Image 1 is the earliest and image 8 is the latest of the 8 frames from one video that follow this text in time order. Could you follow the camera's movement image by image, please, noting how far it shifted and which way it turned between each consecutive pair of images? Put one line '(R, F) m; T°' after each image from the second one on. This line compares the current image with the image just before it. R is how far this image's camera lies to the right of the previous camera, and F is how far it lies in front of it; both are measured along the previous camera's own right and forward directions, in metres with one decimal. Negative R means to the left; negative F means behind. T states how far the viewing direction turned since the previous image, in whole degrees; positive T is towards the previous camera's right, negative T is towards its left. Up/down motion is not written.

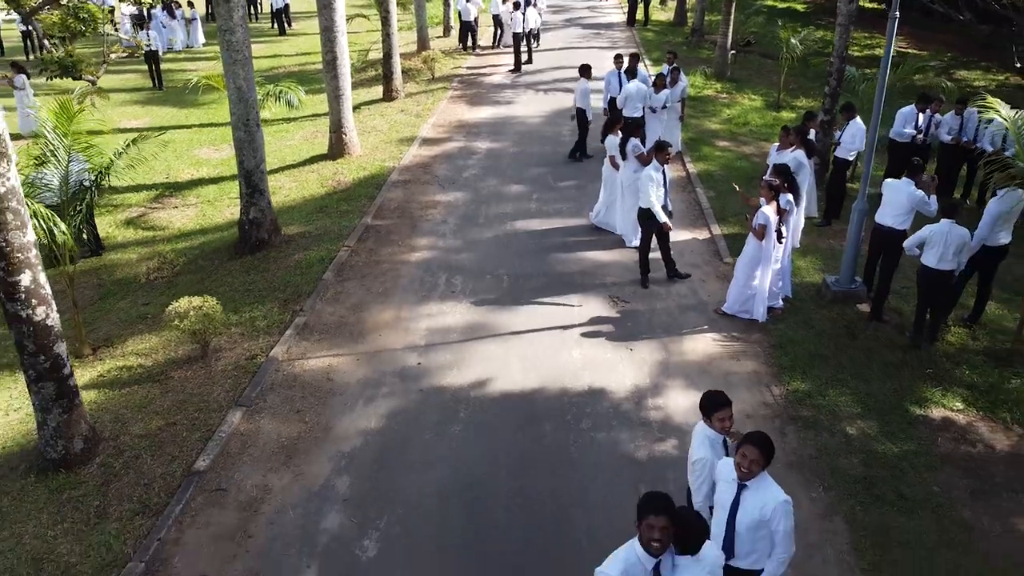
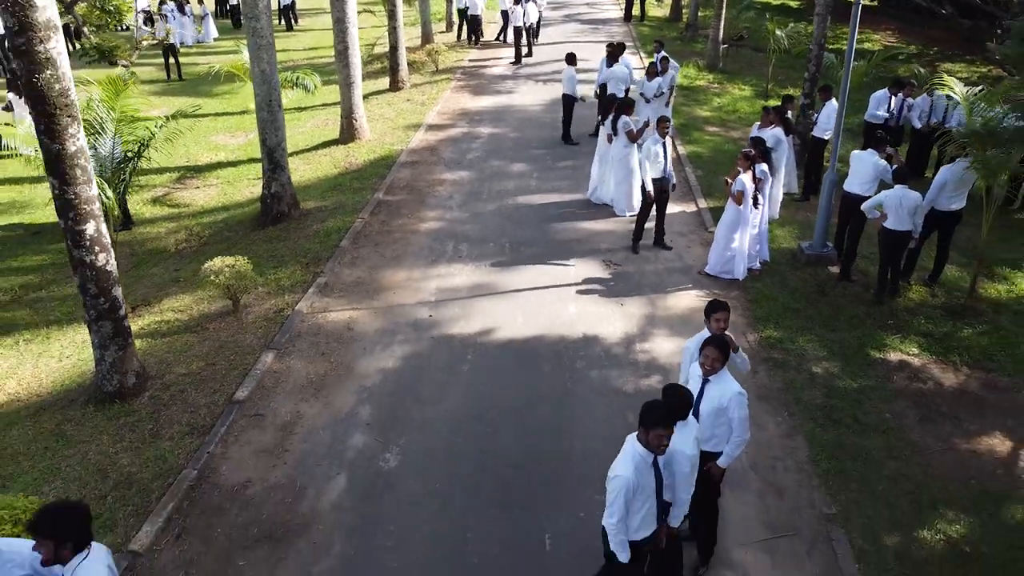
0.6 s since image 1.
(0.0, -0.9) m; 0°
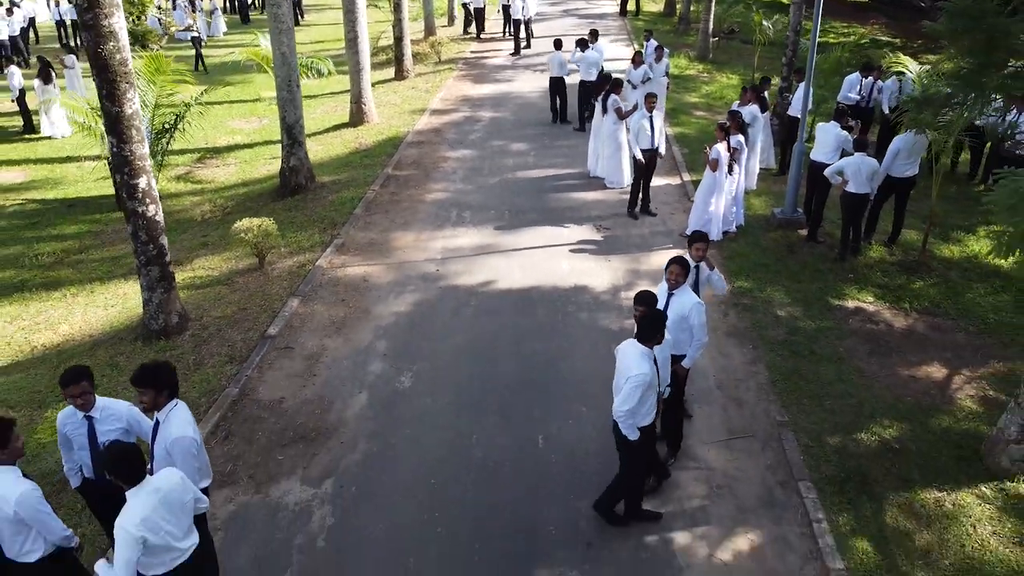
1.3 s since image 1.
(0.0, -1.0) m; 0°
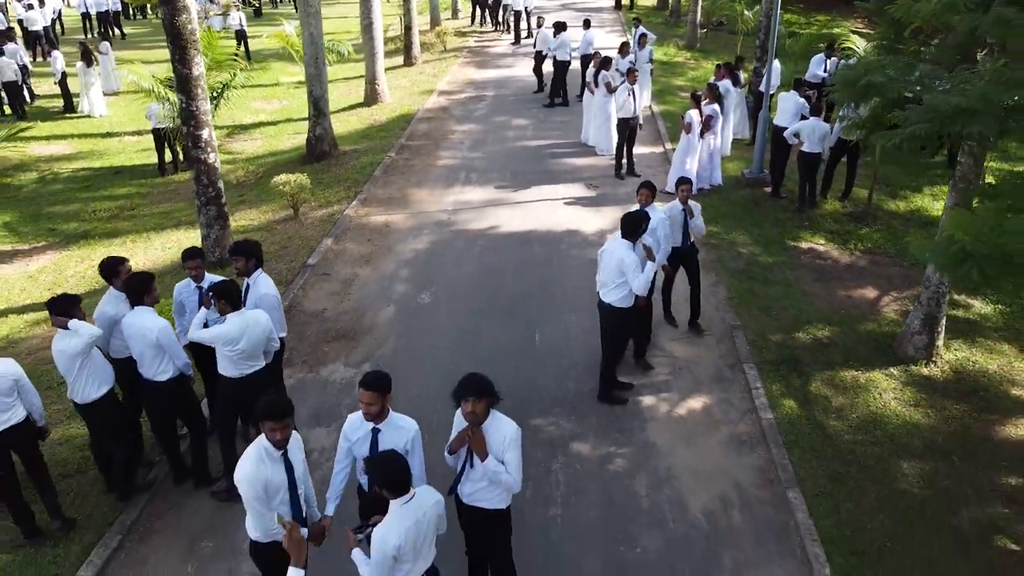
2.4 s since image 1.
(0.0, -1.6) m; 0°
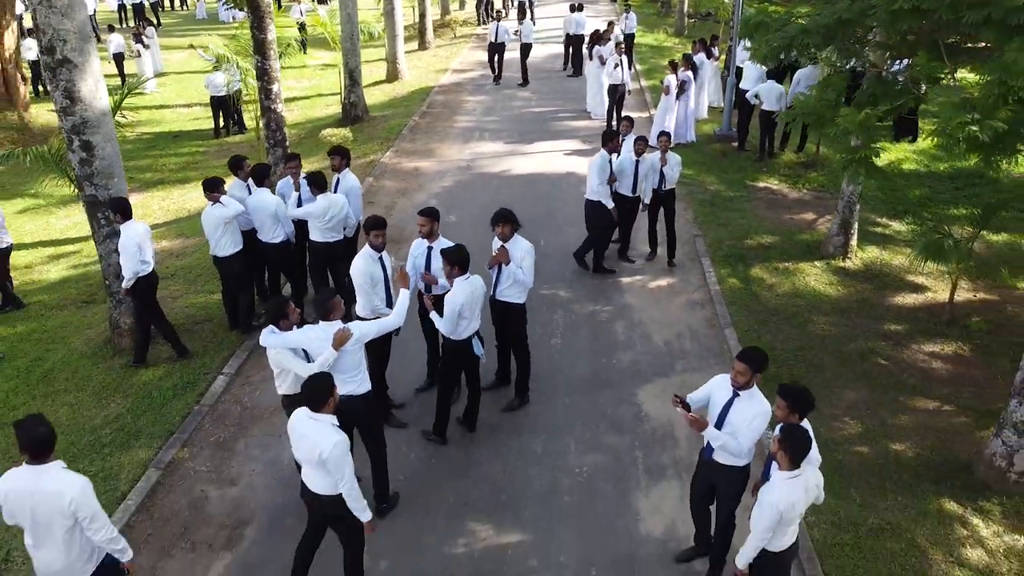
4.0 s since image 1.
(-0.1, -2.3) m; 0°
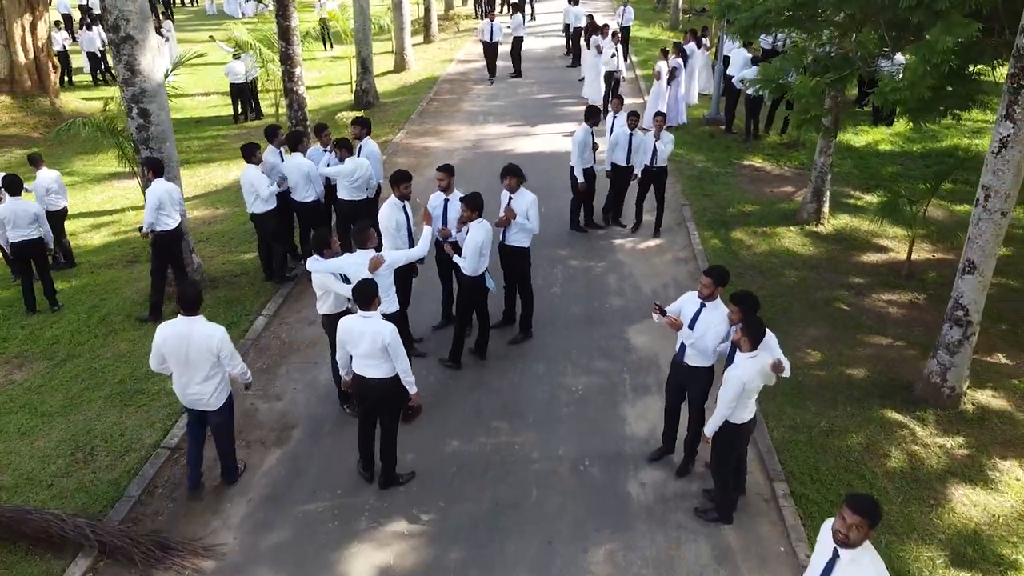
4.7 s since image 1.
(-0.1, -1.0) m; 0°
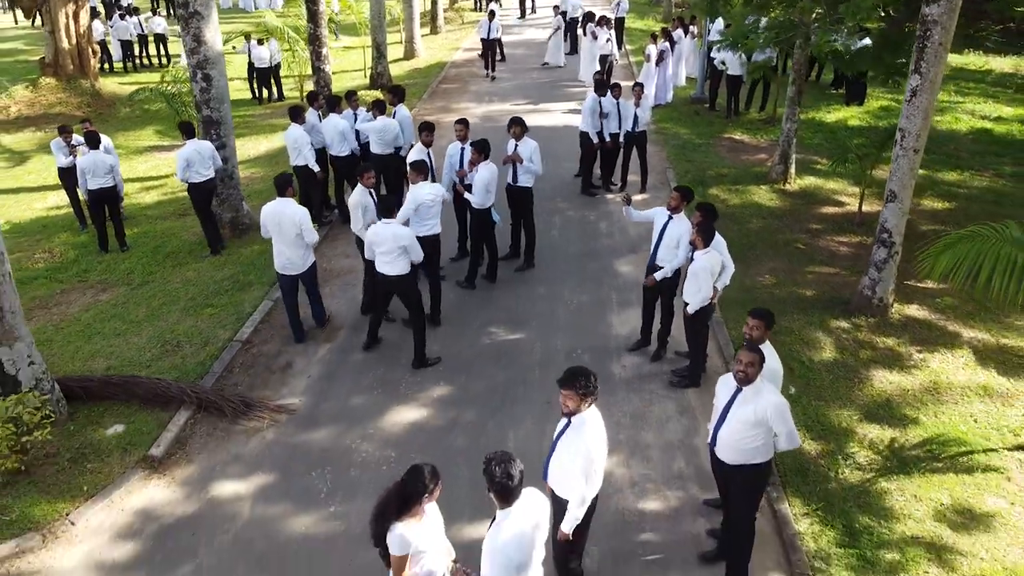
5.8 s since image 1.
(-0.1, -1.6) m; 0°
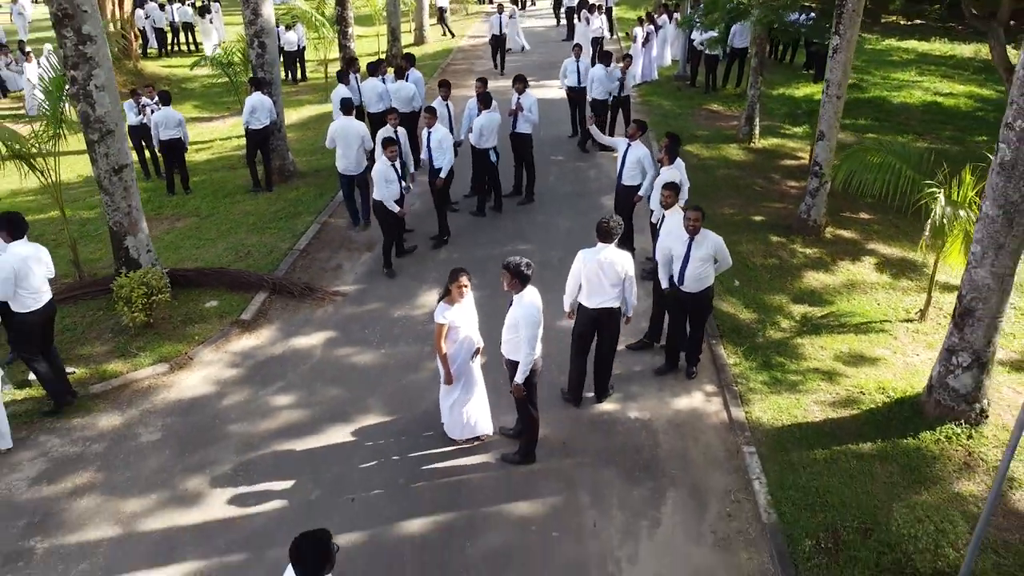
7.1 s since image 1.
(0.0, -2.0) m; 0°
